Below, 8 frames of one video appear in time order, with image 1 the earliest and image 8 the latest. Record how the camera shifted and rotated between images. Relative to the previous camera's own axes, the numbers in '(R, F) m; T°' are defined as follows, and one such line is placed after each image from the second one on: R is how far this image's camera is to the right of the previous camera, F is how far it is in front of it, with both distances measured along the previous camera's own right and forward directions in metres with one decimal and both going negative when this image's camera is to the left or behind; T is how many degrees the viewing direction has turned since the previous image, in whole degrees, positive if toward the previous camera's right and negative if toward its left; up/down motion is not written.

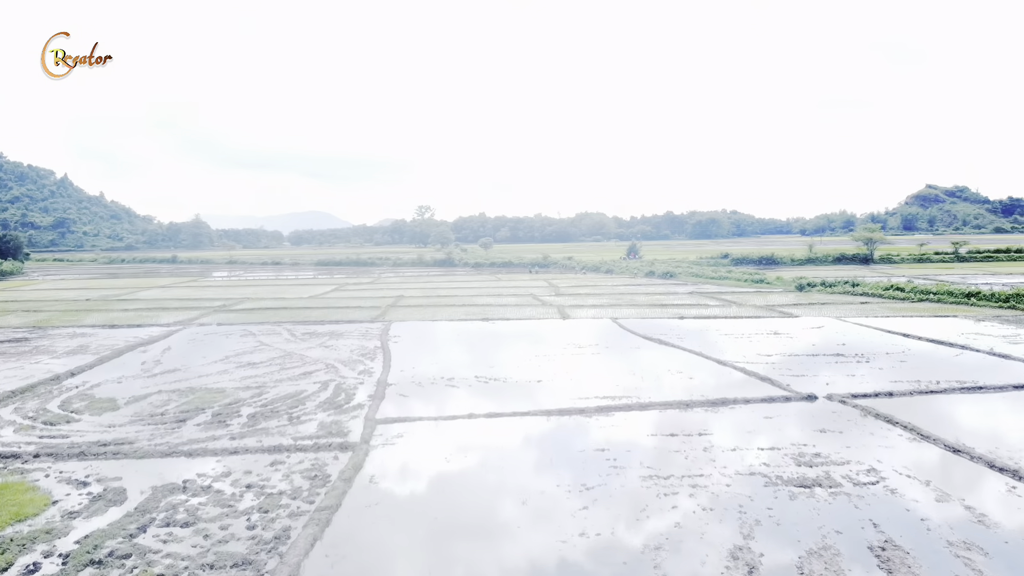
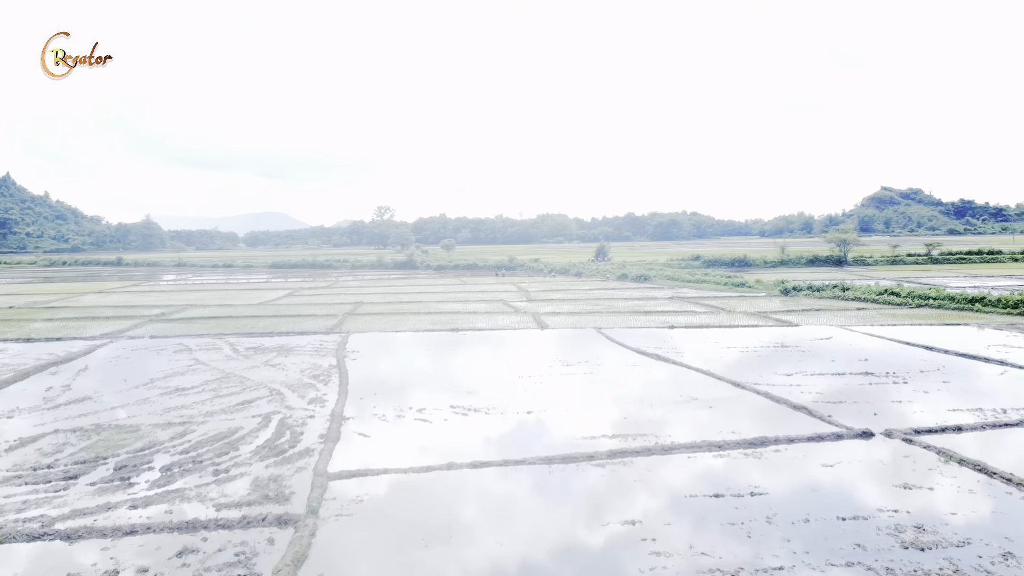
(-0.3, +1.7) m; +4°
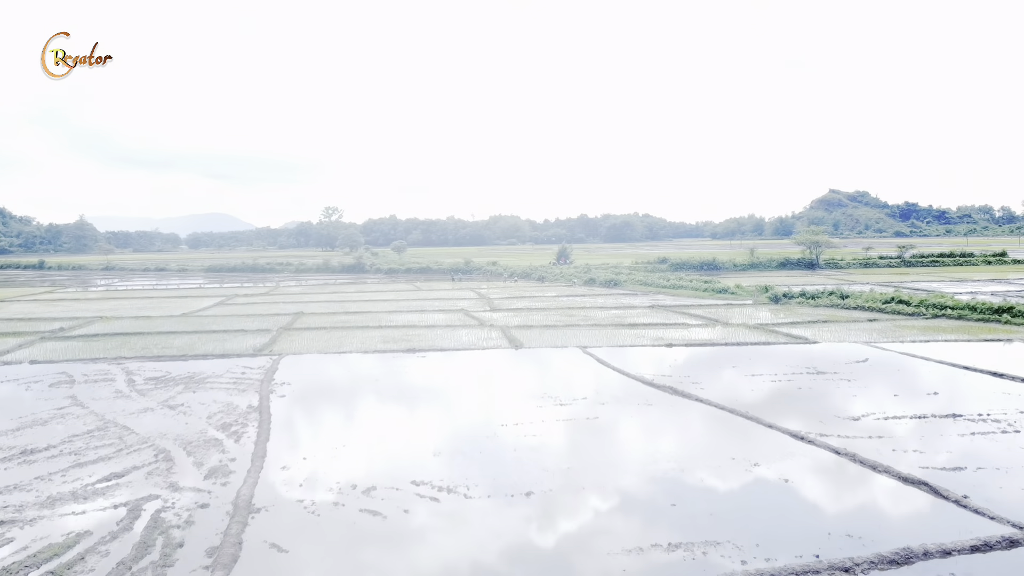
(-0.4, +2.6) m; +5°
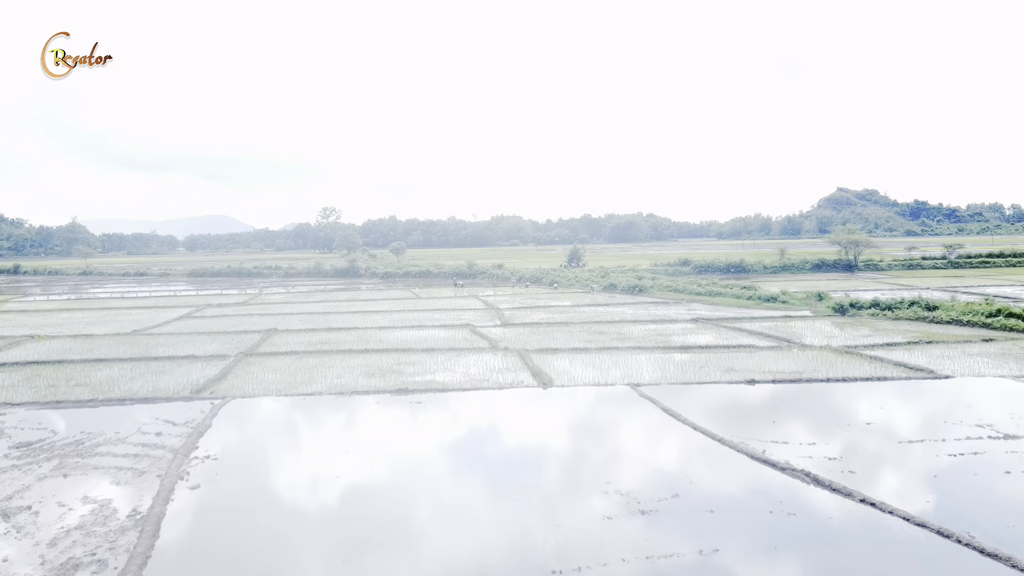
(-0.4, +3.5) m; 0°
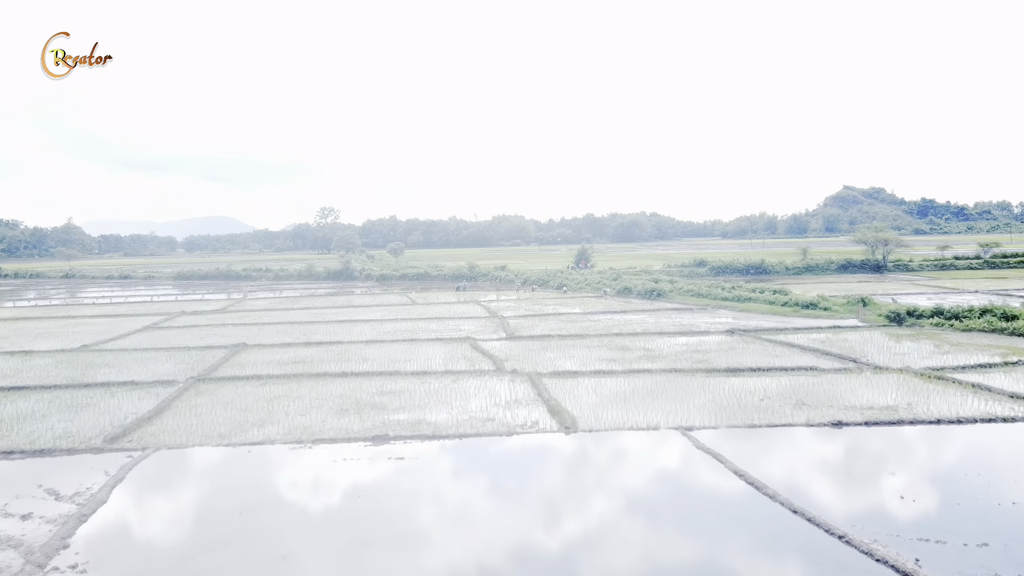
(-0.1, +2.4) m; 0°
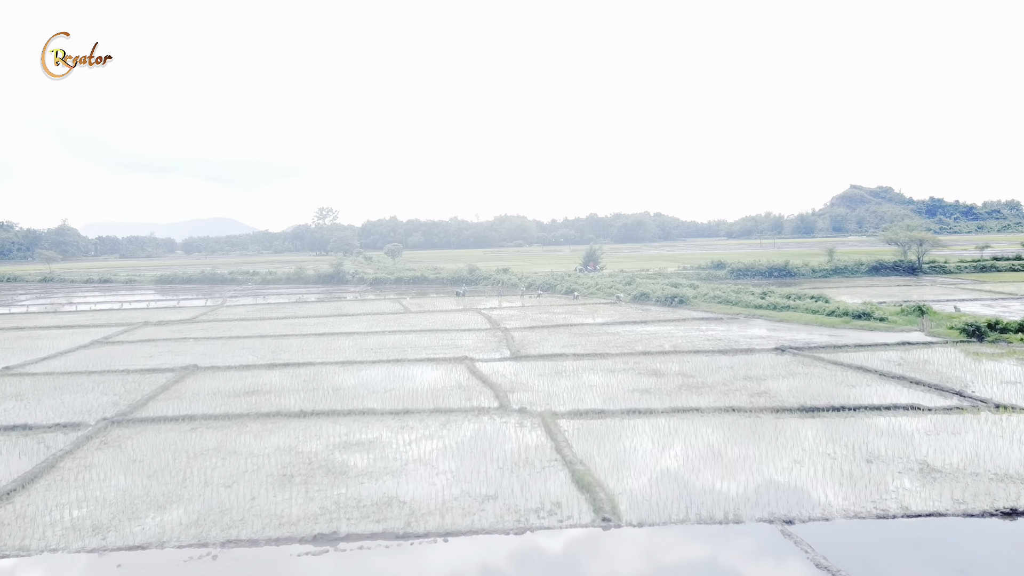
(-0.1, +2.6) m; 0°
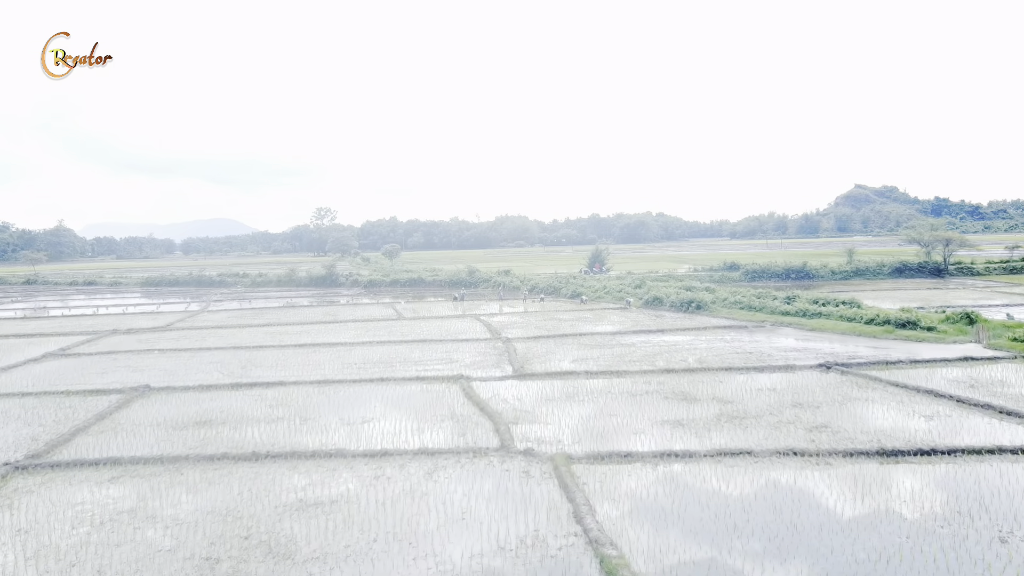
(0.0, +1.7) m; 0°
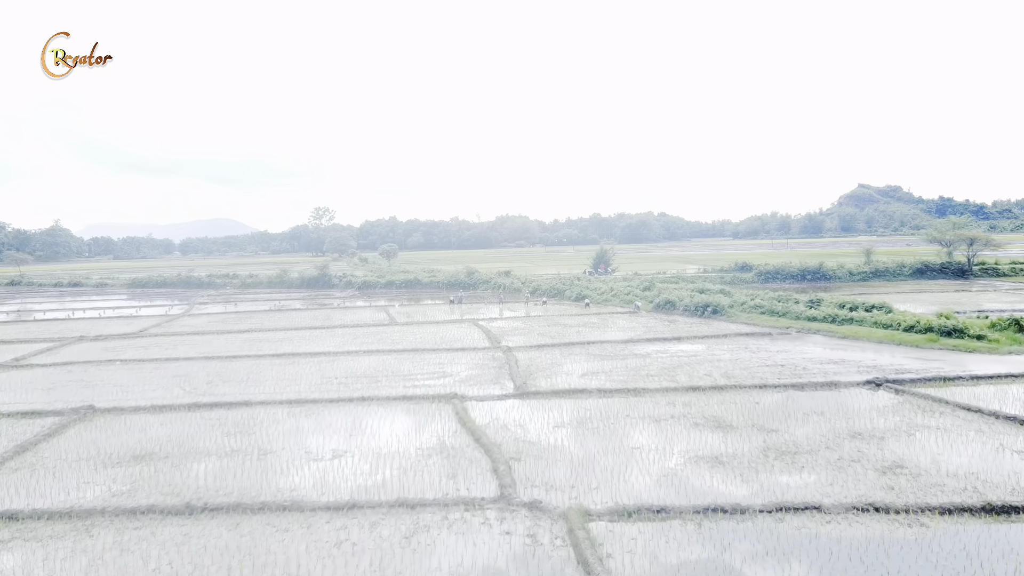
(0.0, +1.5) m; 0°
